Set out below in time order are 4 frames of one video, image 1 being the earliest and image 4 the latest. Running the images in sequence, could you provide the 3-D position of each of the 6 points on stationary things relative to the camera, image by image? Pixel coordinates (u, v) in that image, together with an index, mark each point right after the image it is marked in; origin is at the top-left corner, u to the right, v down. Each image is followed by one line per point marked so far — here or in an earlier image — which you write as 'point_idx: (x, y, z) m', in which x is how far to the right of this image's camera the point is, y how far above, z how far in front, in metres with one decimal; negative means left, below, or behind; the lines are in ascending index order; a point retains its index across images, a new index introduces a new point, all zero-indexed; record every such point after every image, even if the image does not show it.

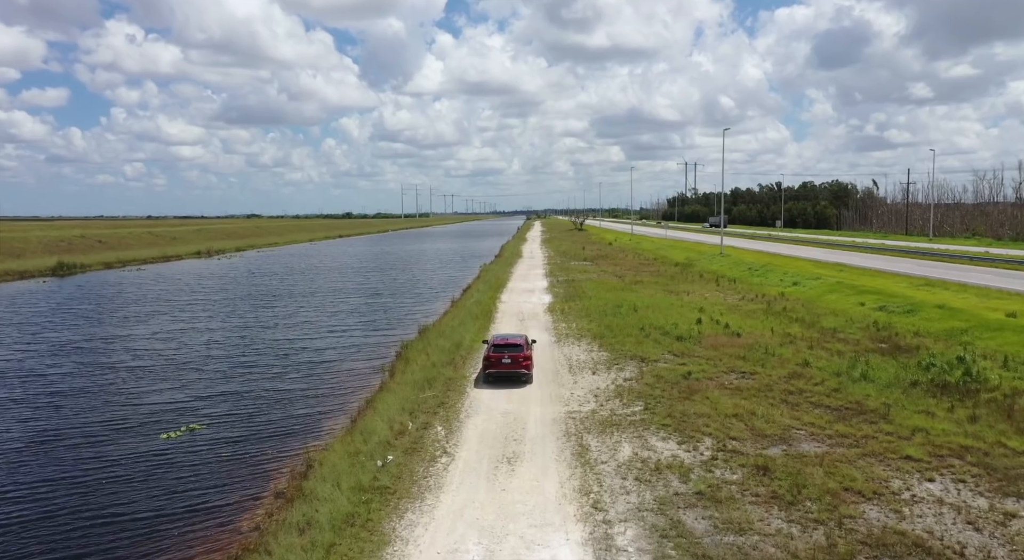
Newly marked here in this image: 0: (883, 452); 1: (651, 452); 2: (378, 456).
0: (+8.1, -3.8, +14.4) m
1: (+3.2, -3.9, +15.1) m
2: (-3.0, -4.0, +14.8) m
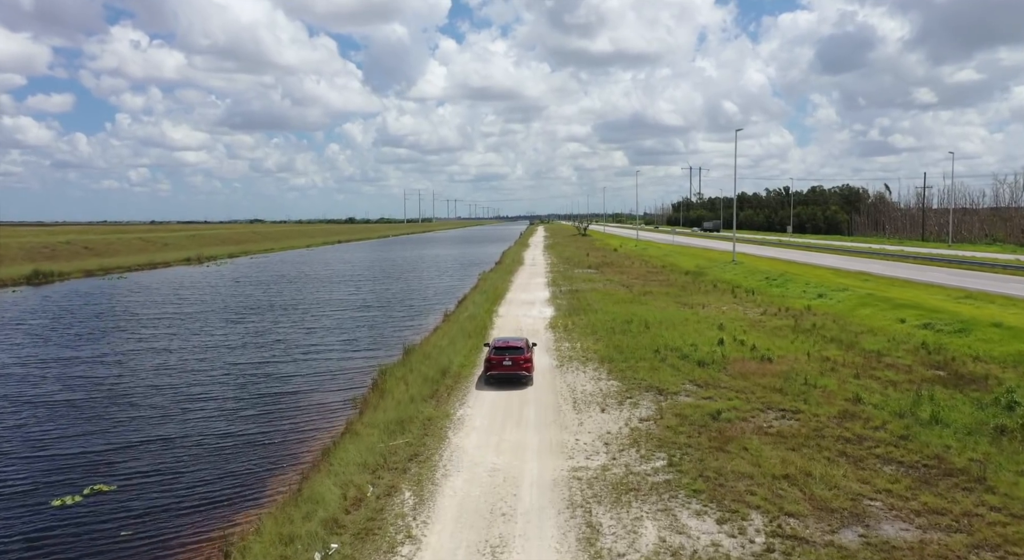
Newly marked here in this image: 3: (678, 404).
0: (+7.9, -4.2, +10.7) m
1: (+2.9, -4.4, +11.4) m
2: (-3.3, -4.5, +11.1) m
3: (+4.9, -3.6, +19.4) m
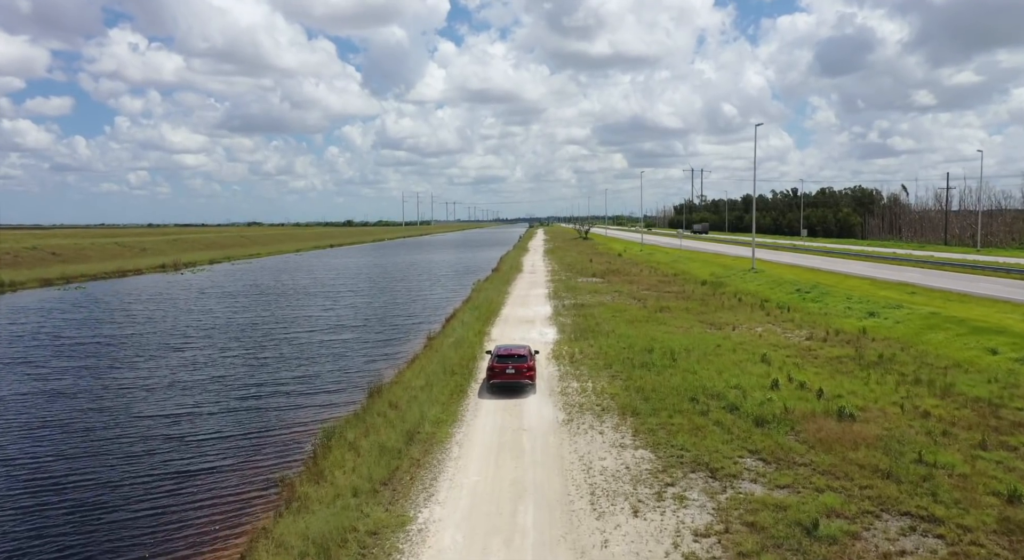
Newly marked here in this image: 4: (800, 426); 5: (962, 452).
0: (+7.7, -4.9, +4.5) m
1: (+2.7, -5.1, +5.2) m
2: (-3.5, -5.2, +4.9) m
3: (+4.7, -4.4, +13.2) m
4: (+7.5, -3.8, +17.3) m
5: (+10.4, -3.9, +15.1) m
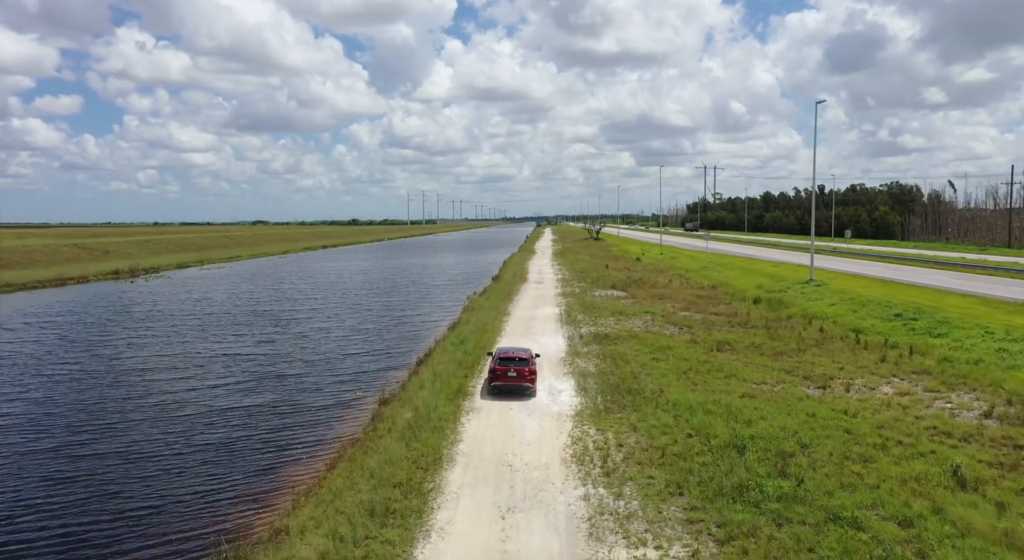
0: (+7.2, -6.1, -7.2) m
1: (+2.3, -6.3, -6.4) m
2: (-3.9, -6.4, -6.6) m
3: (+4.3, -5.6, +1.5) m
4: (+7.2, -5.0, +5.6) m
5: (+10.0, -5.1, +3.4) m
